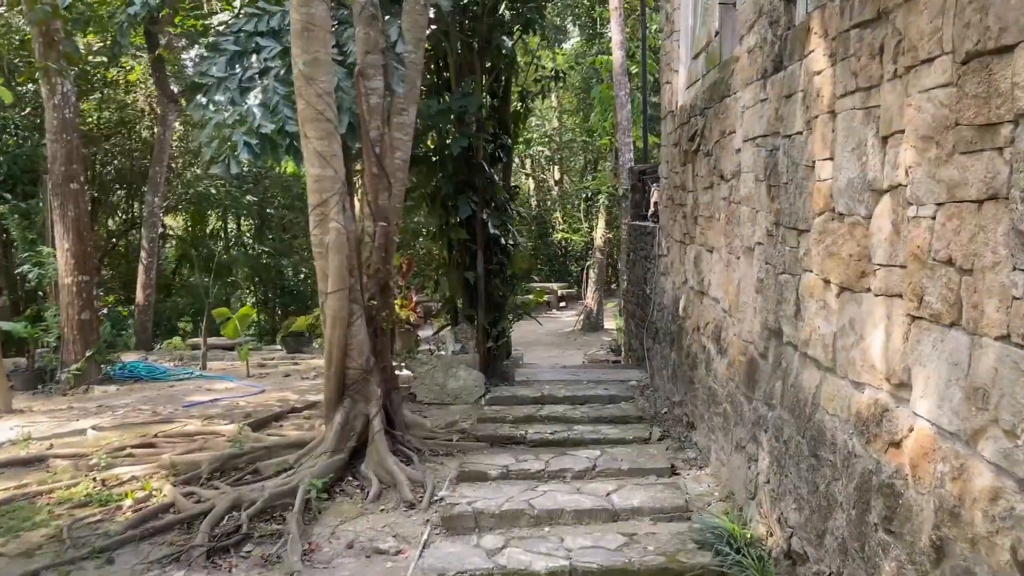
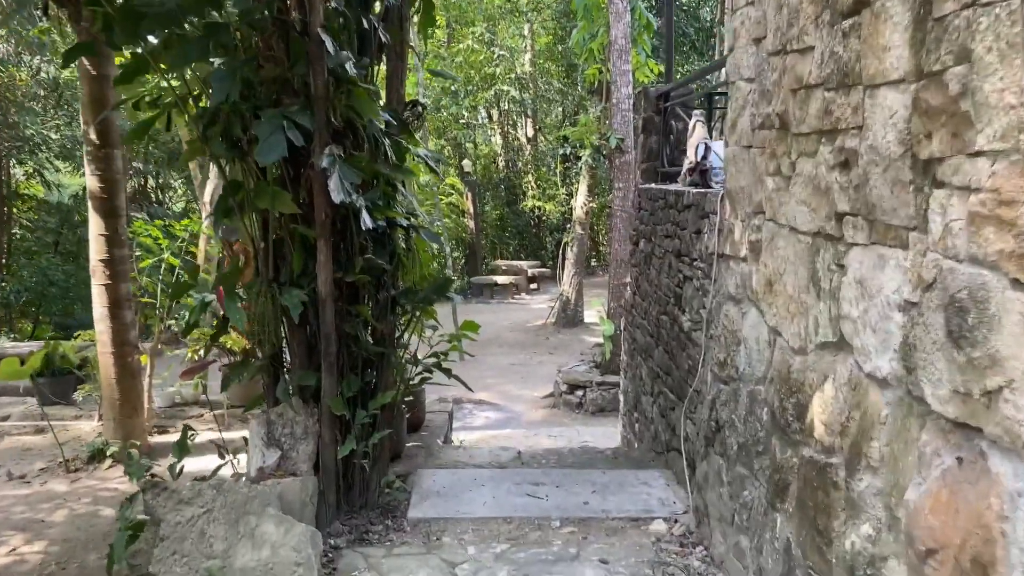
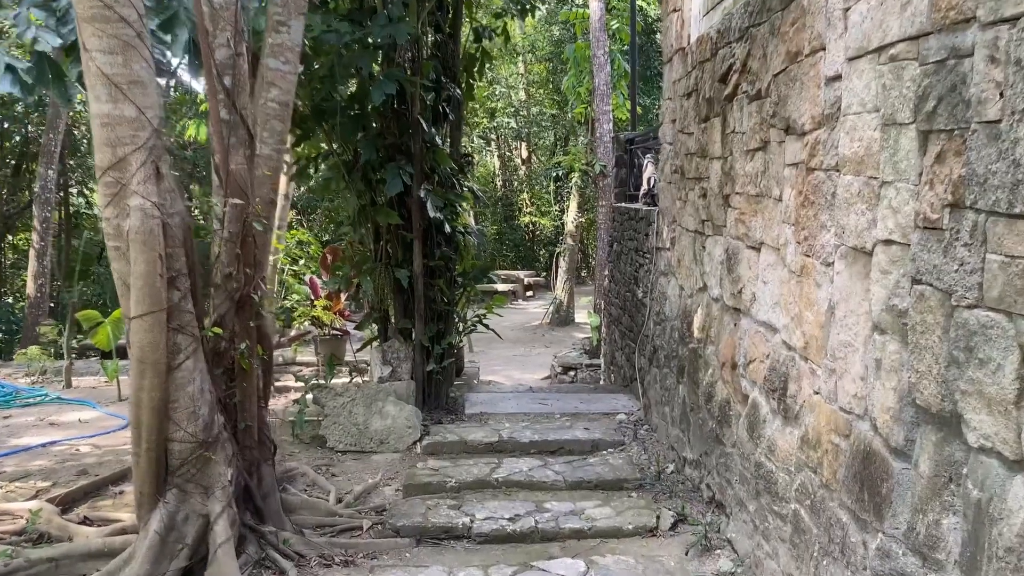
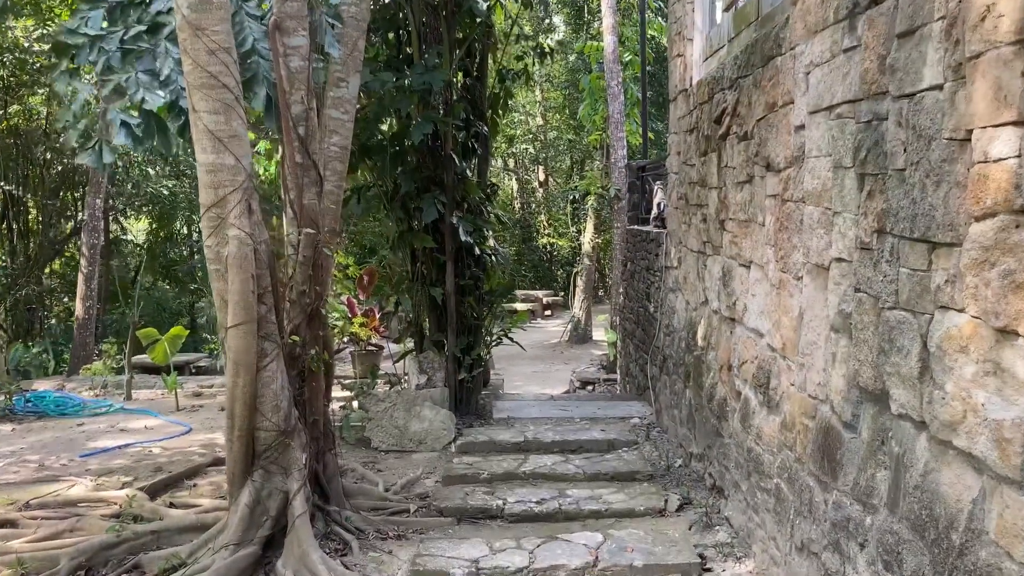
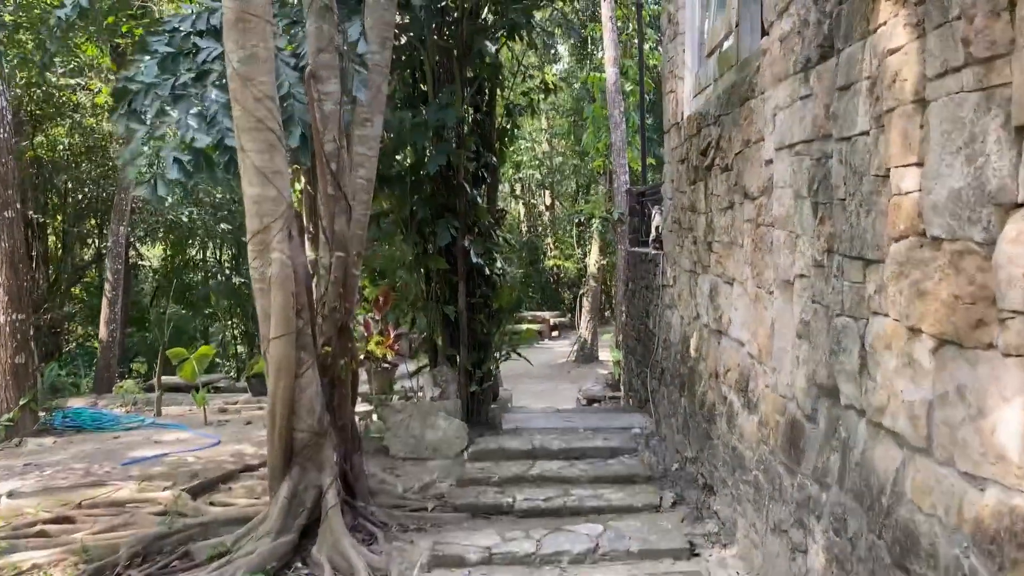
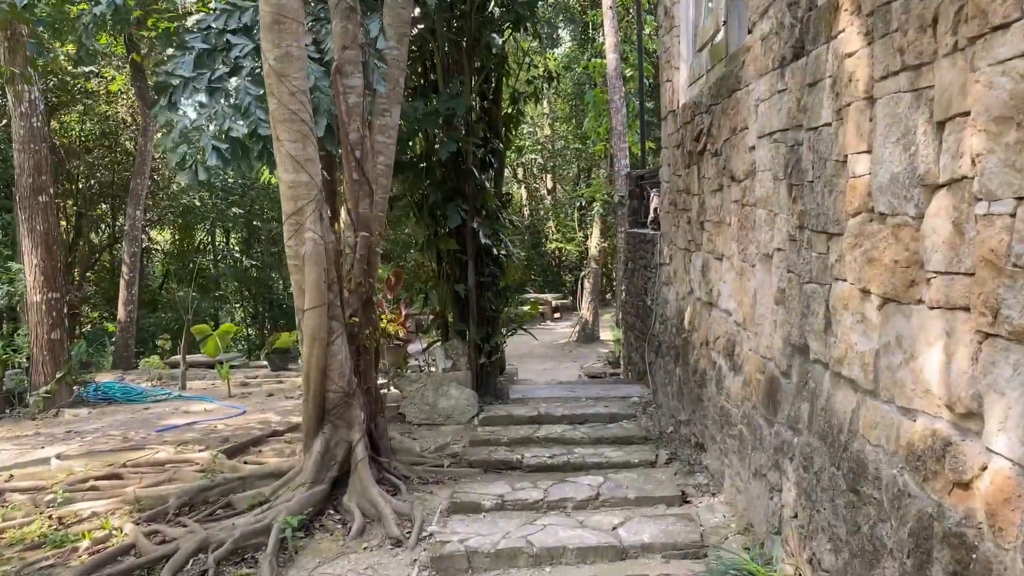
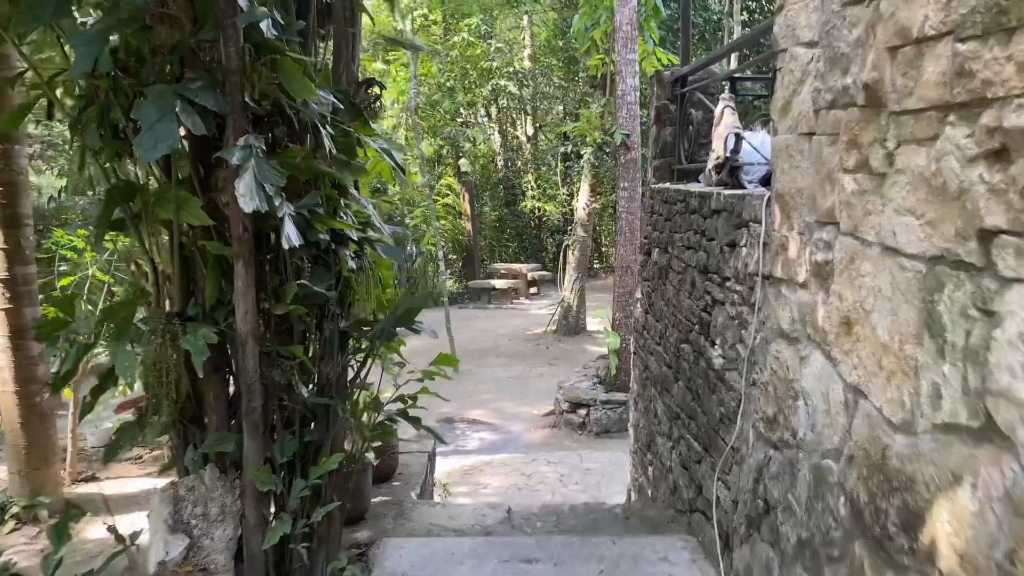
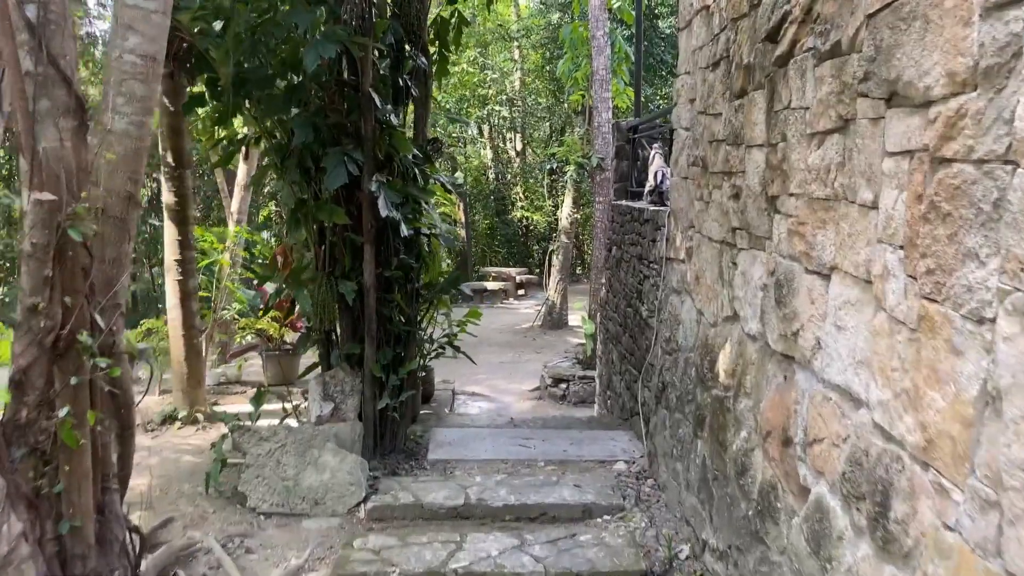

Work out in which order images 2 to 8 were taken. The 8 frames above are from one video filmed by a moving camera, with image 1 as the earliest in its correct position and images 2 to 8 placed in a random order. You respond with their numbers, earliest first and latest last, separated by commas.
6, 5, 4, 3, 8, 2, 7
